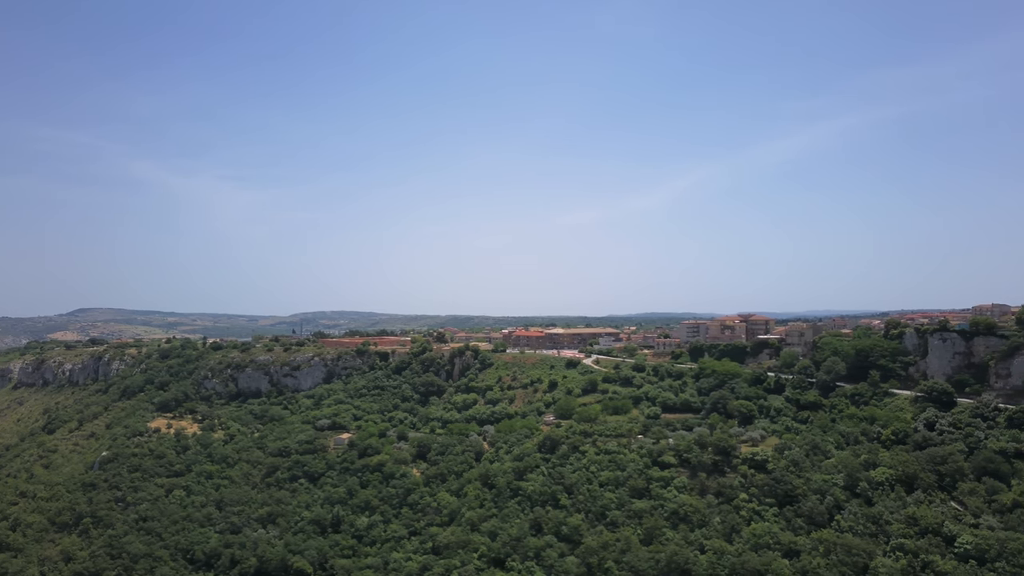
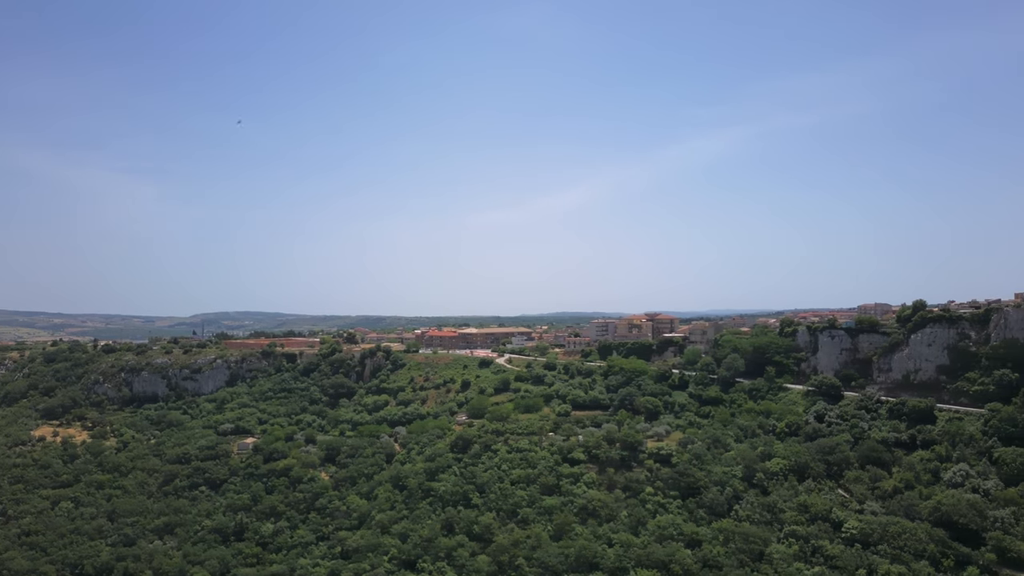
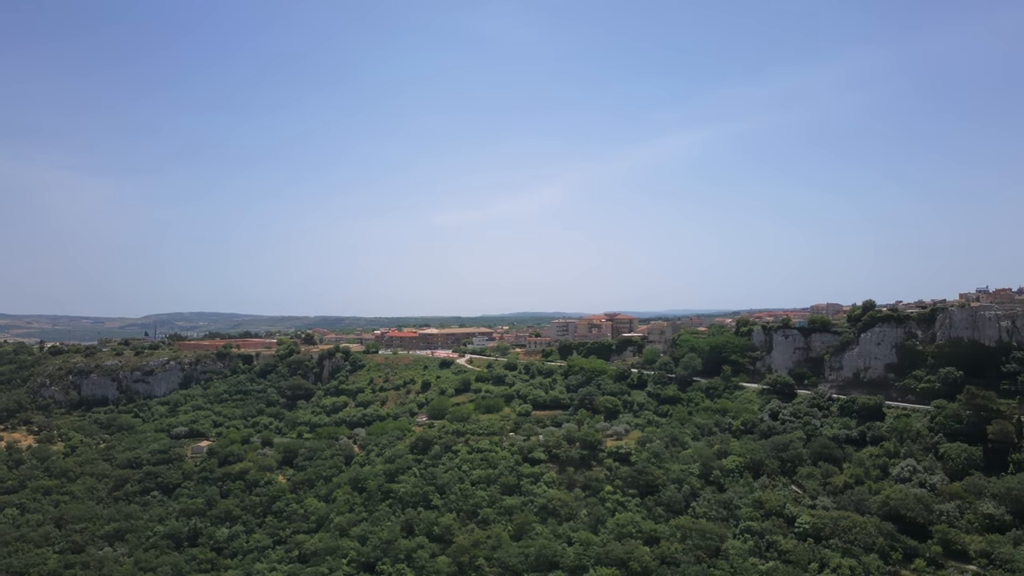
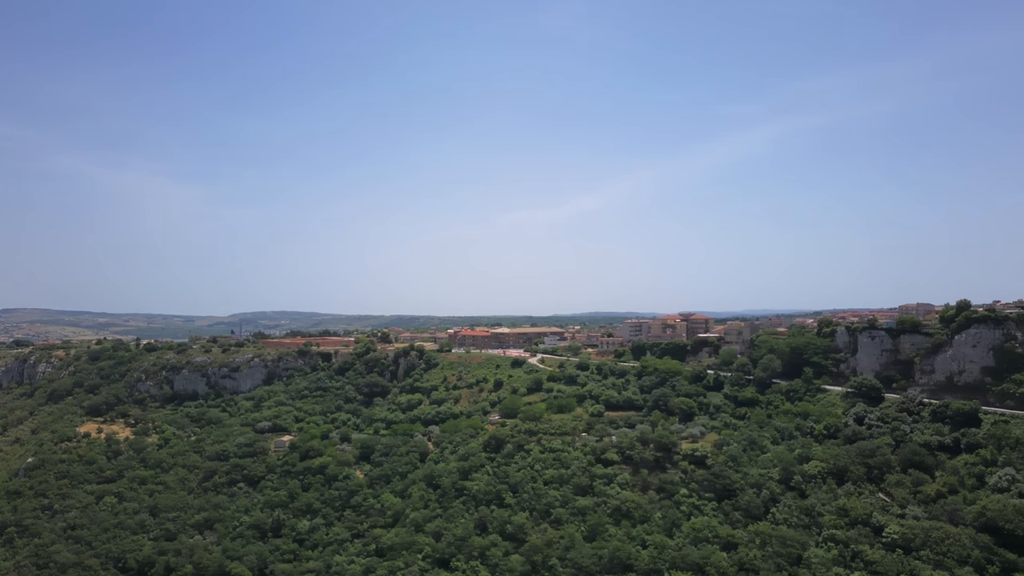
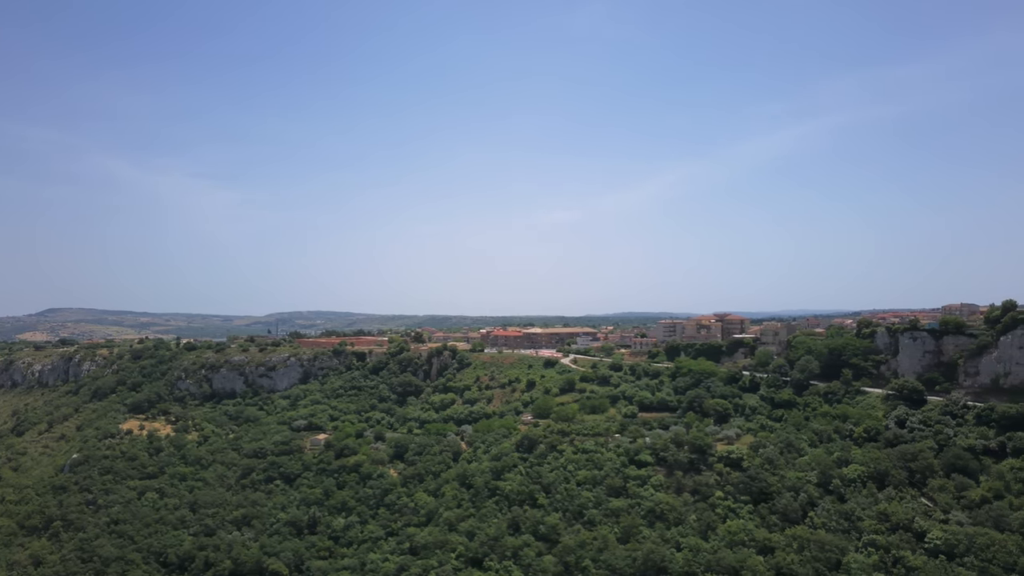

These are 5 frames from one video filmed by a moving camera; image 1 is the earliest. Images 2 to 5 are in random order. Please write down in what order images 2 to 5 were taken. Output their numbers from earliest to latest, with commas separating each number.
5, 4, 2, 3
